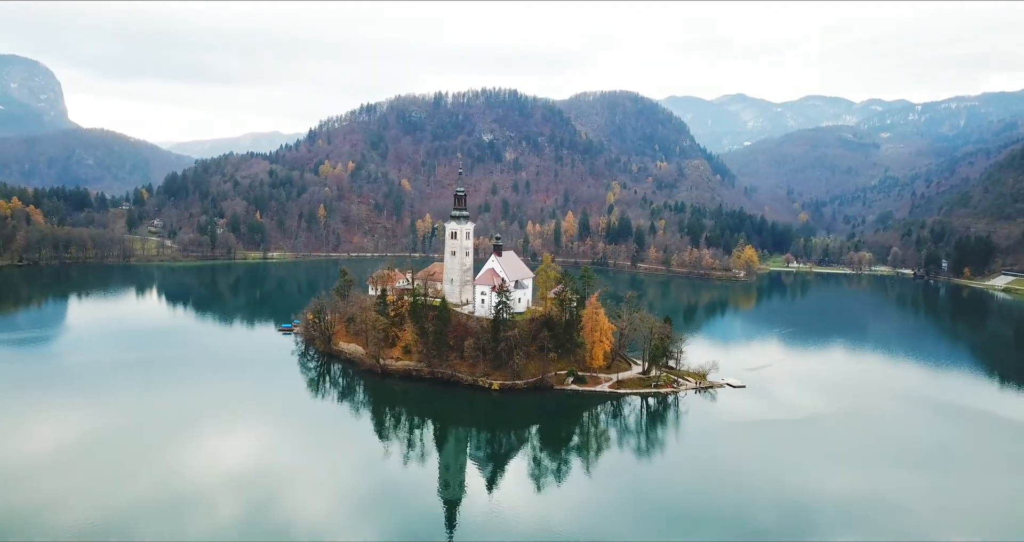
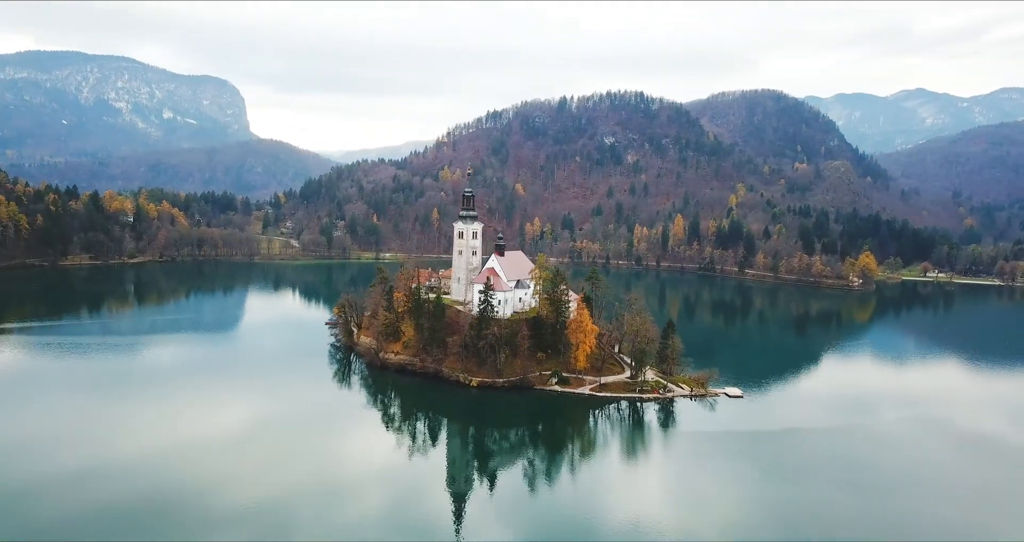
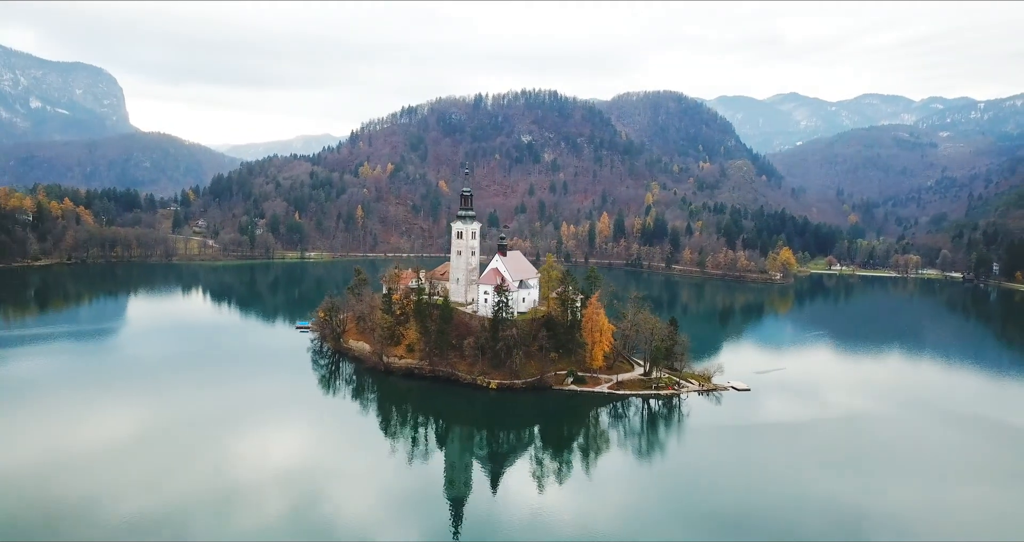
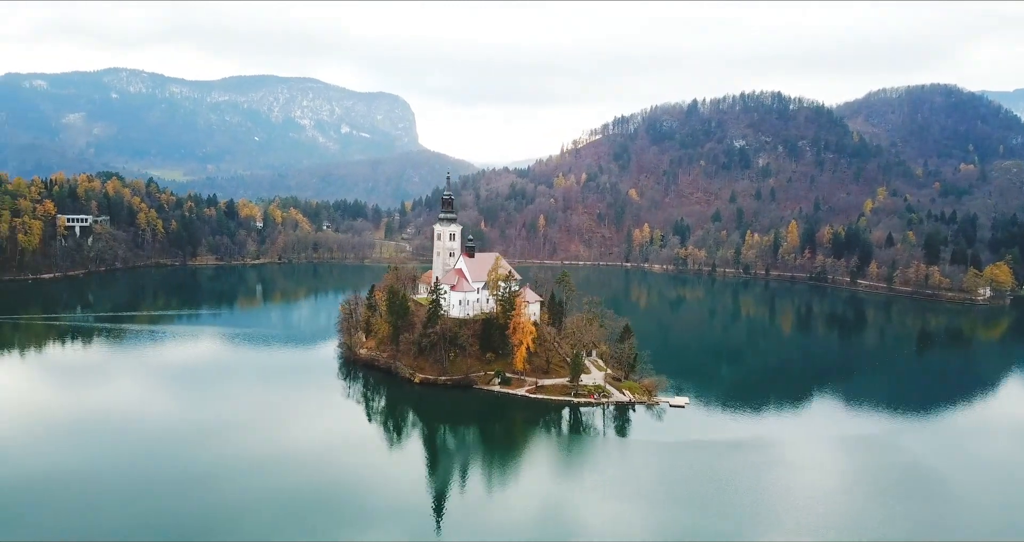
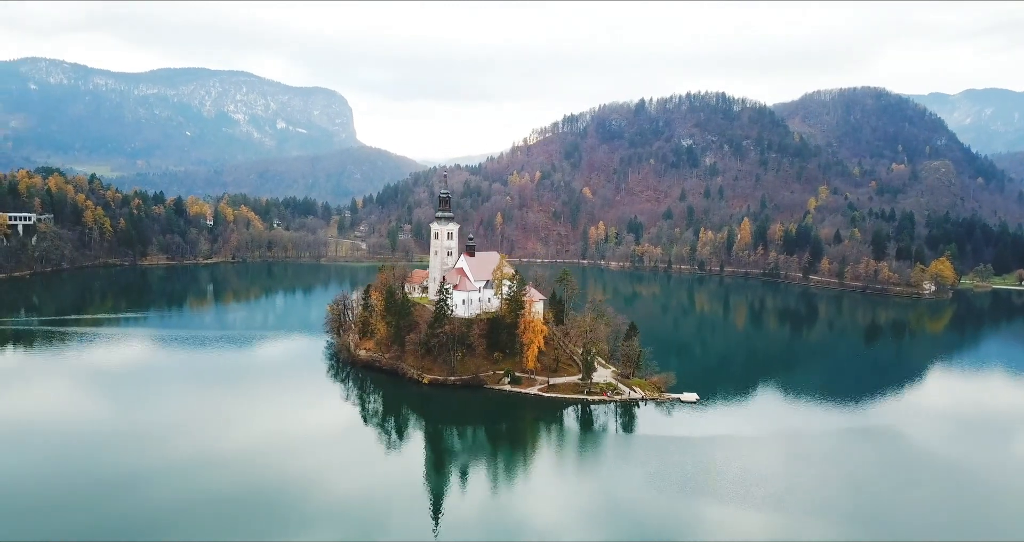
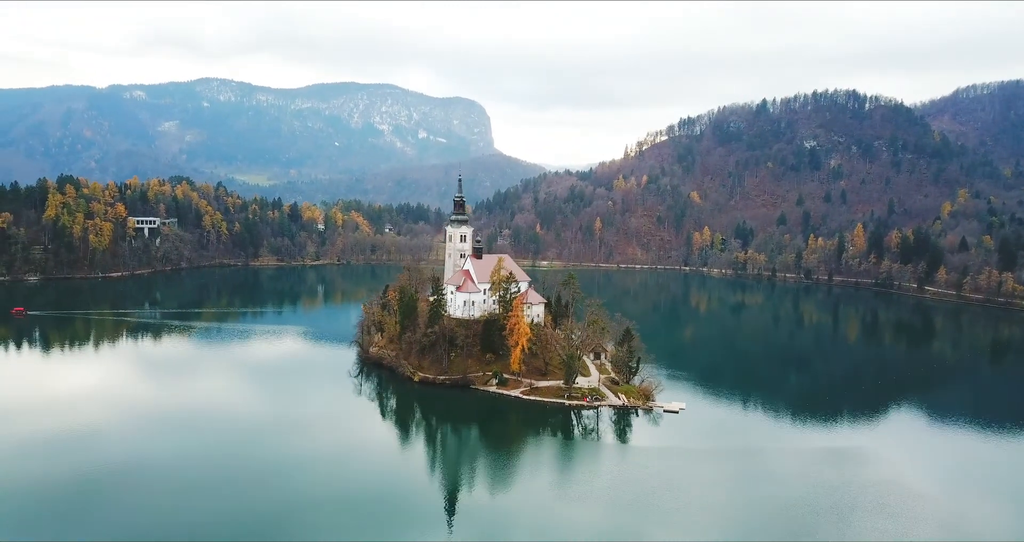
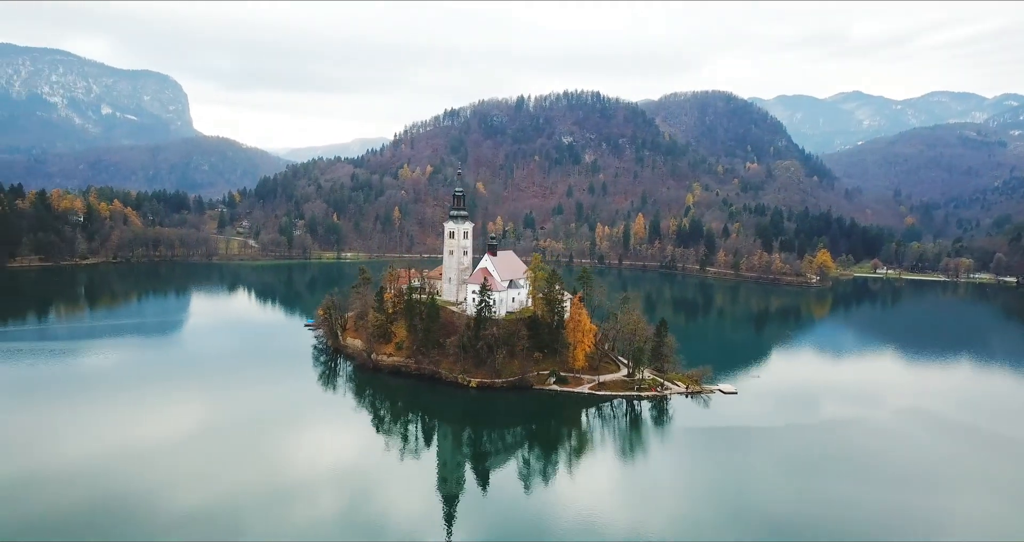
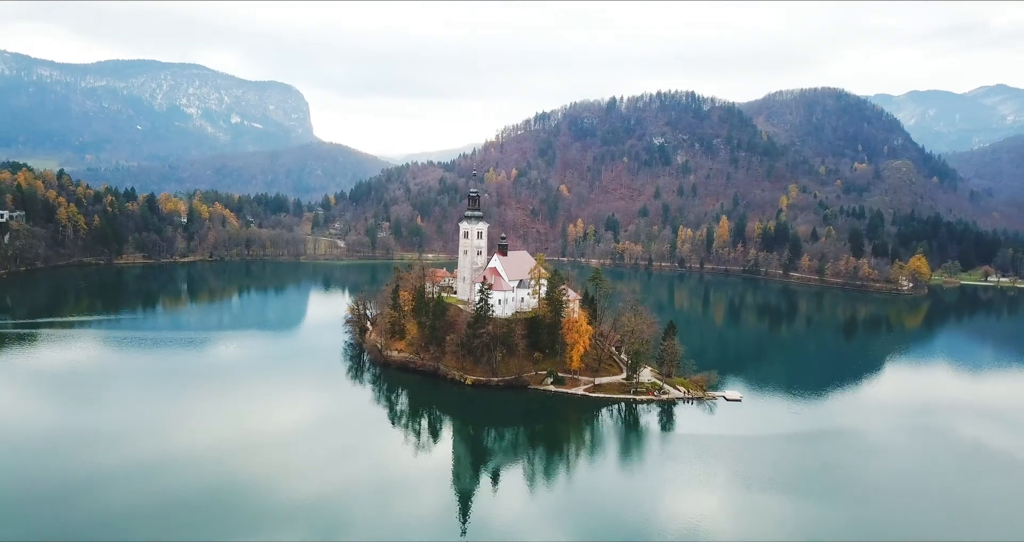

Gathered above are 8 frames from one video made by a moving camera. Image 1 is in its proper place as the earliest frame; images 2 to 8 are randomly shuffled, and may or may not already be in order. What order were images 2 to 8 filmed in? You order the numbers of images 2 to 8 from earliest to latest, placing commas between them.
3, 7, 2, 8, 5, 4, 6
